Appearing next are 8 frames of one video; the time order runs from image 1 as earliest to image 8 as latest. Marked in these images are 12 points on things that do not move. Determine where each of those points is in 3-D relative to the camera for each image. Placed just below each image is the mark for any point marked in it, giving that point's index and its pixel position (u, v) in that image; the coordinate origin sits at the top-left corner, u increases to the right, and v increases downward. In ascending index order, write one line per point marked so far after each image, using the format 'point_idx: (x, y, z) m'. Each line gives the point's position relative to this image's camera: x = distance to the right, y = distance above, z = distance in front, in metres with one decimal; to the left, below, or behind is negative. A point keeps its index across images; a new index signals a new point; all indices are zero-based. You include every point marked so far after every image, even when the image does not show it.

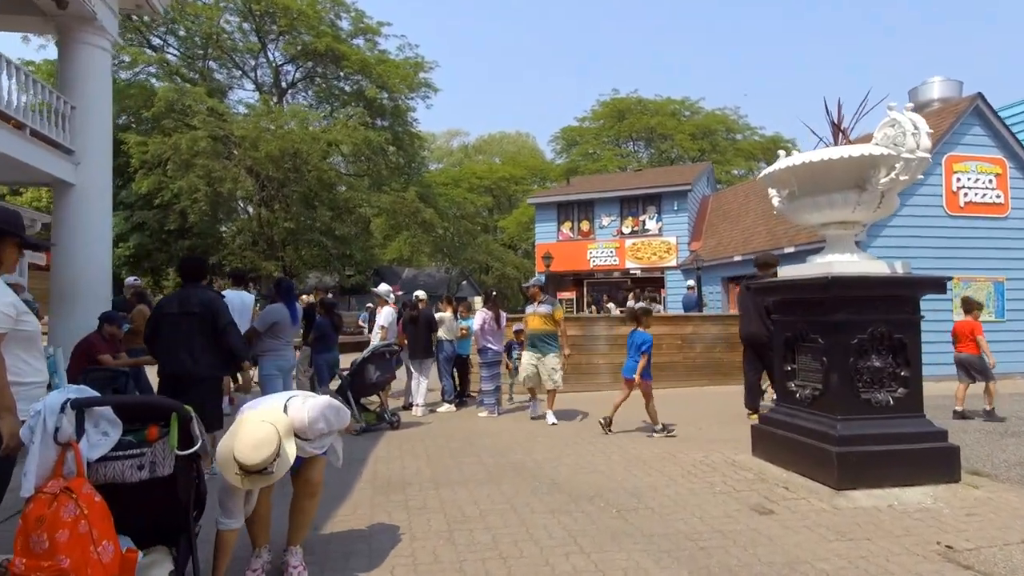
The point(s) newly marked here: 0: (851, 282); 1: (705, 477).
0: (+2.6, +0.1, +5.3) m
1: (+1.6, -1.6, +5.7) m
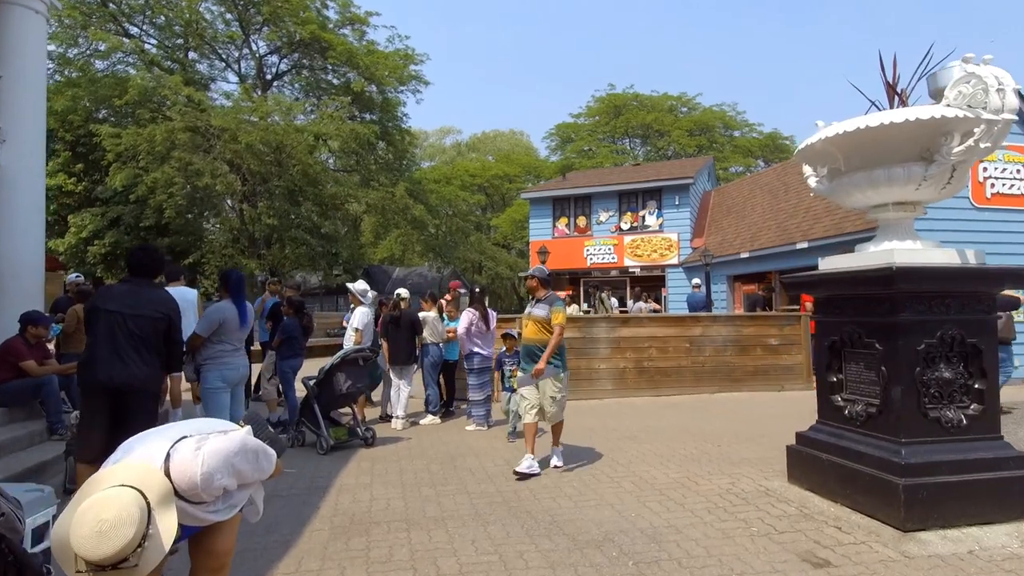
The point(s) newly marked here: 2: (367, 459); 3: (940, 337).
0: (+2.5, +0.1, +4.3) m
1: (+1.5, -1.5, +4.7) m
2: (-1.3, -1.6, +6.4) m
3: (+2.7, -0.3, +4.4) m
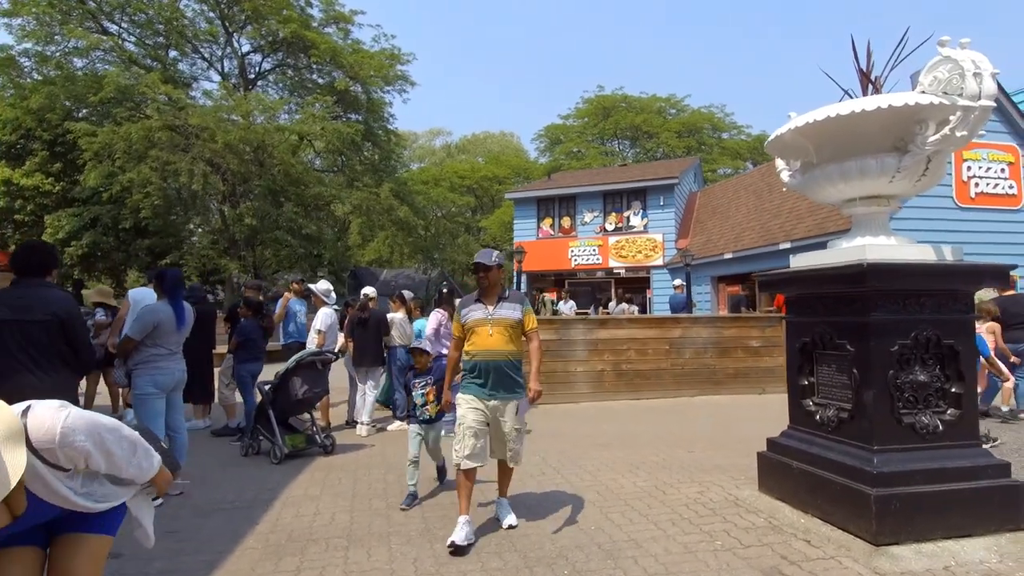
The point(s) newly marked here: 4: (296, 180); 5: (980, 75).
0: (+2.2, +0.1, +4.1) m
1: (+1.2, -1.5, +4.4) m
2: (-1.7, -1.6, +6.1) m
3: (+2.4, -0.3, +4.2) m
4: (-6.3, +3.1, +19.9) m
5: (+2.7, +1.2, +4.0) m
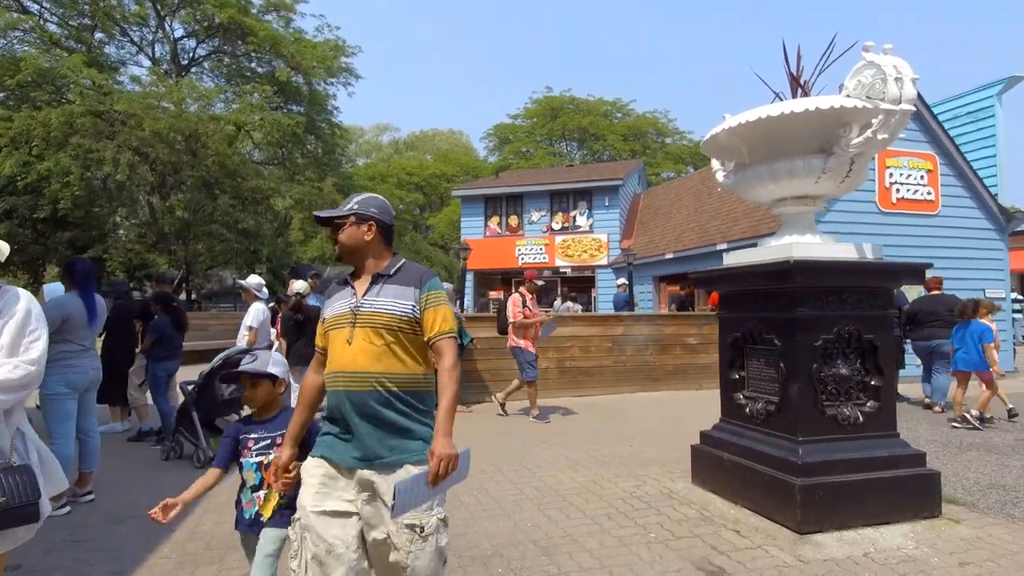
0: (+1.8, +0.1, +4.2) m
1: (+0.8, -1.5, +4.5) m
2: (-2.2, -1.5, +5.9) m
3: (+2.0, -0.3, +4.3) m
4: (-7.8, +3.2, +19.4) m
5: (+2.3, +1.3, +4.2) m
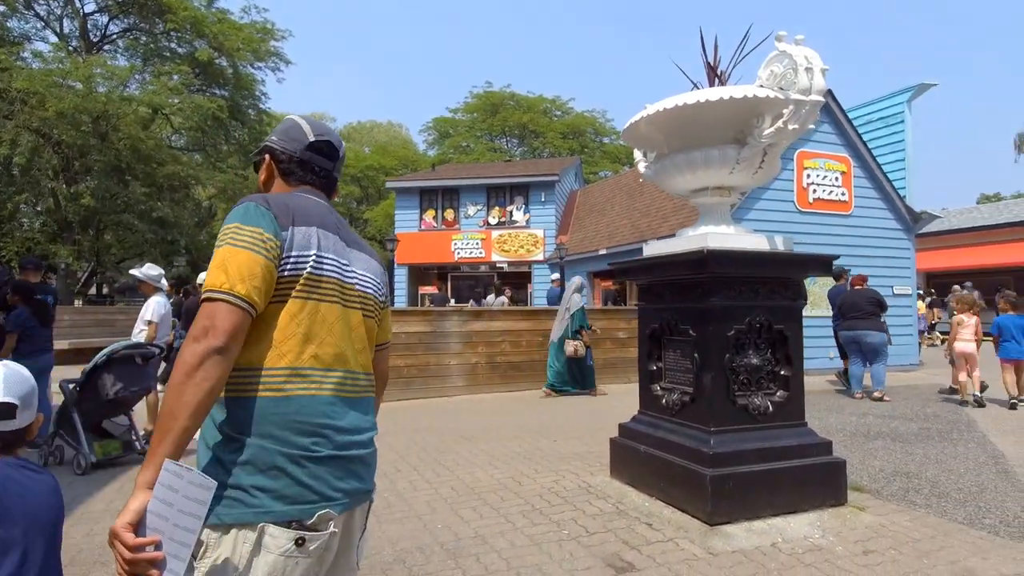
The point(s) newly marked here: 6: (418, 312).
0: (+1.3, +0.2, +4.2) m
1: (+0.2, -1.4, +4.4) m
2: (-2.8, -1.4, +5.6) m
3: (+1.5, -0.2, +4.3) m
4: (-9.5, +3.4, +18.5) m
5: (+1.8, +1.3, +4.2) m
6: (-1.3, -0.3, +9.7) m
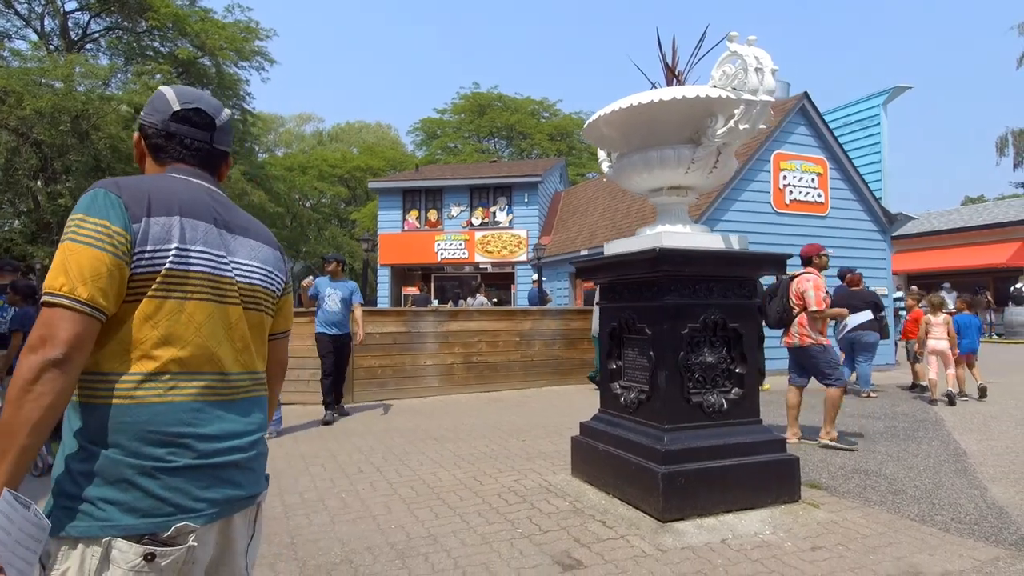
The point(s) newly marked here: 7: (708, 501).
0: (+1.0, +0.2, +4.2) m
1: (0.0, -1.4, +4.4) m
2: (-3.1, -1.4, +5.5) m
3: (+1.2, -0.2, +4.4) m
4: (-10.0, +3.4, +18.4) m
5: (+1.5, +1.3, +4.3) m
6: (-1.7, -0.3, +9.7) m
7: (+1.2, -1.3, +4.1) m
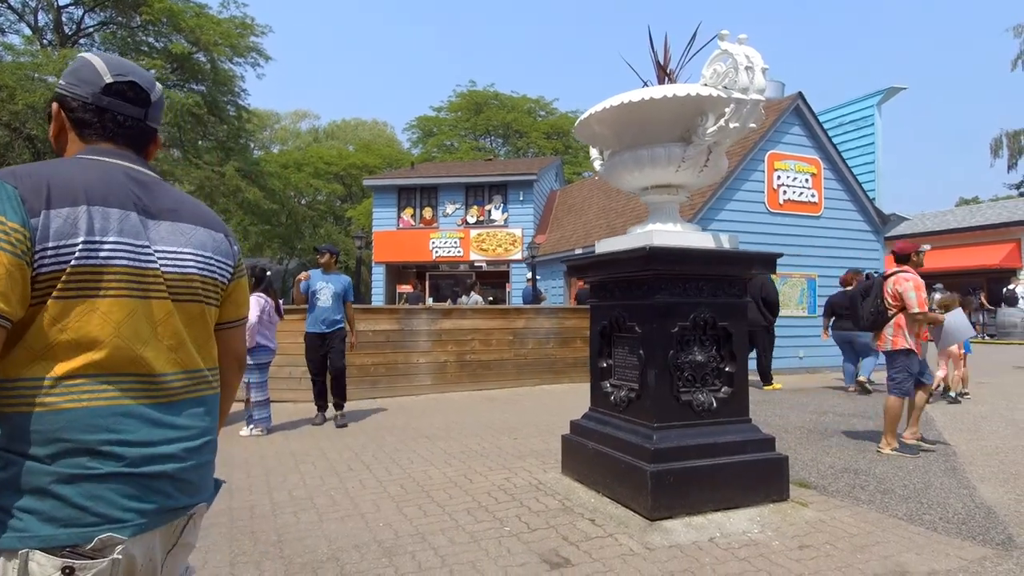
0: (+1.0, +0.2, +4.2) m
1: (-0.1, -1.4, +4.4) m
2: (-3.2, -1.4, +5.5) m
3: (+1.1, -0.2, +4.4) m
4: (-10.1, +3.5, +18.3) m
5: (+1.5, +1.3, +4.3) m
6: (-1.8, -0.3, +9.7) m
7: (+1.1, -1.3, +4.1) m
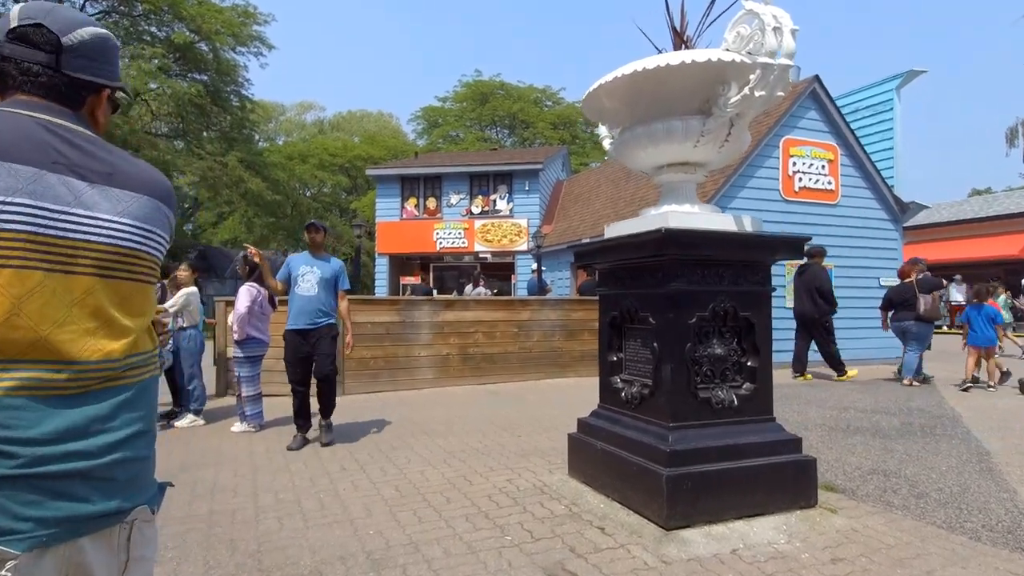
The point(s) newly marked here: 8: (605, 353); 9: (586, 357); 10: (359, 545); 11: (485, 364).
0: (+1.0, +0.3, +3.8) m
1: (-0.1, -1.3, +4.0) m
2: (-3.2, -1.3, +5.2) m
3: (+1.1, -0.1, +4.0) m
4: (-10.0, +3.7, +18.0) m
5: (+1.5, +1.4, +3.9) m
6: (-1.7, -0.2, +9.3) m
7: (+1.1, -1.2, +3.8) m
8: (+0.6, -0.4, +4.5) m
9: (+1.1, -1.1, +10.8) m
10: (-0.8, -1.3, +3.6) m
11: (-0.4, -1.1, +10.1) m
